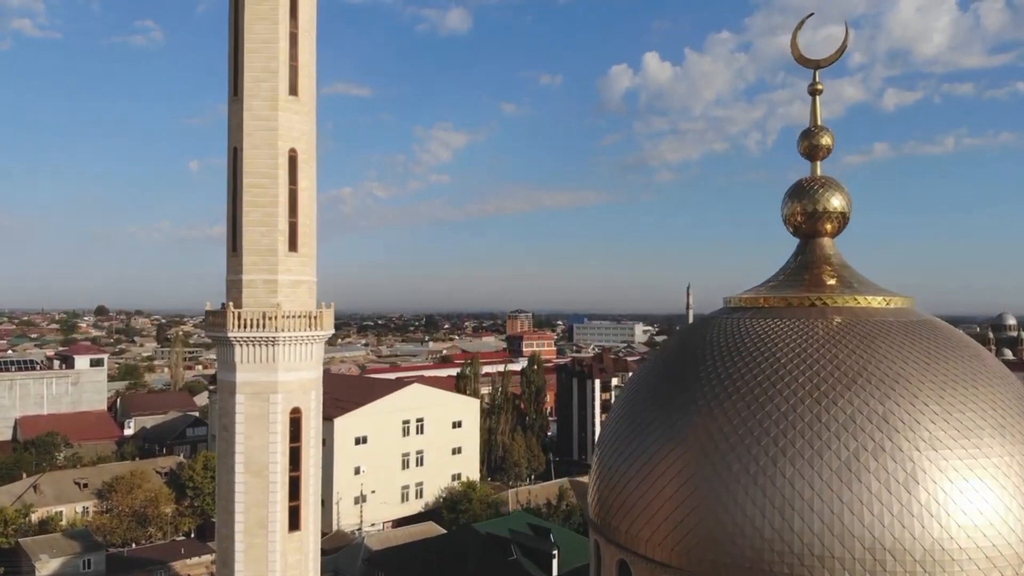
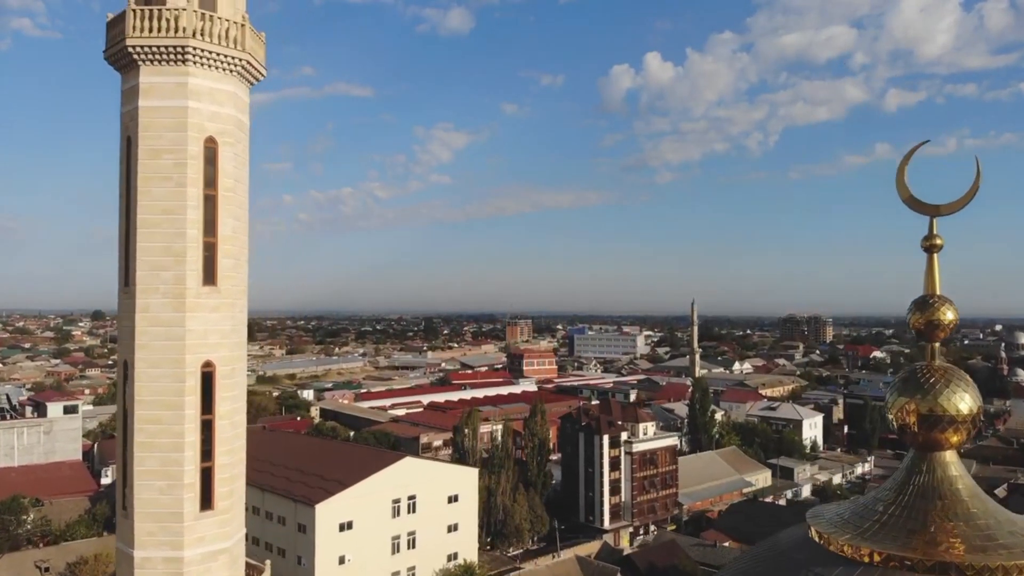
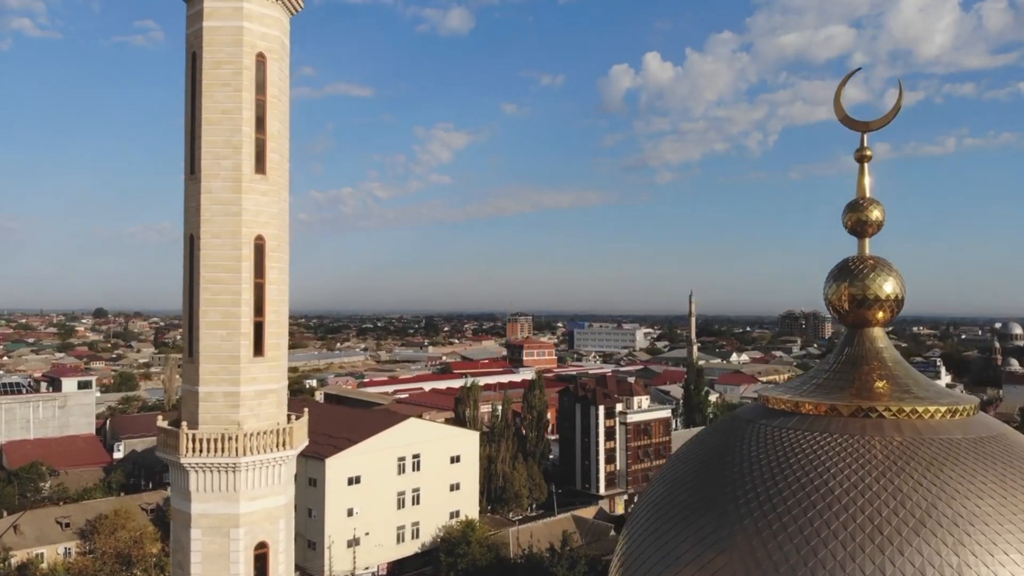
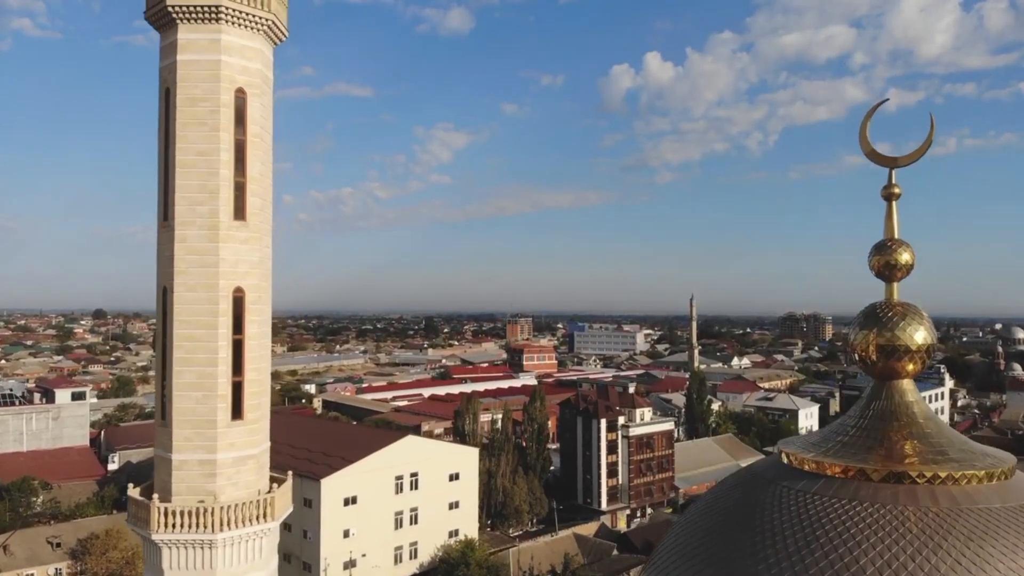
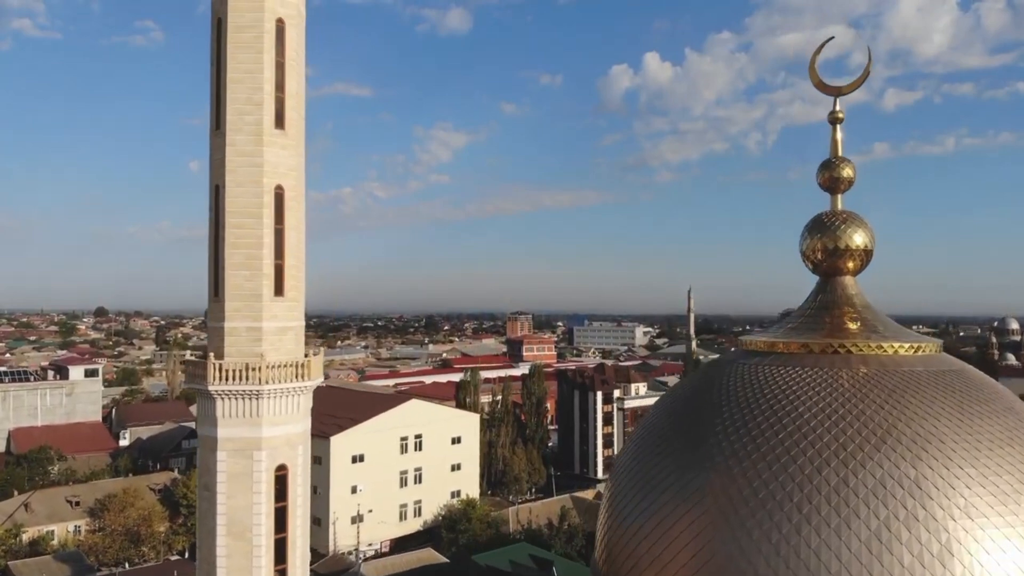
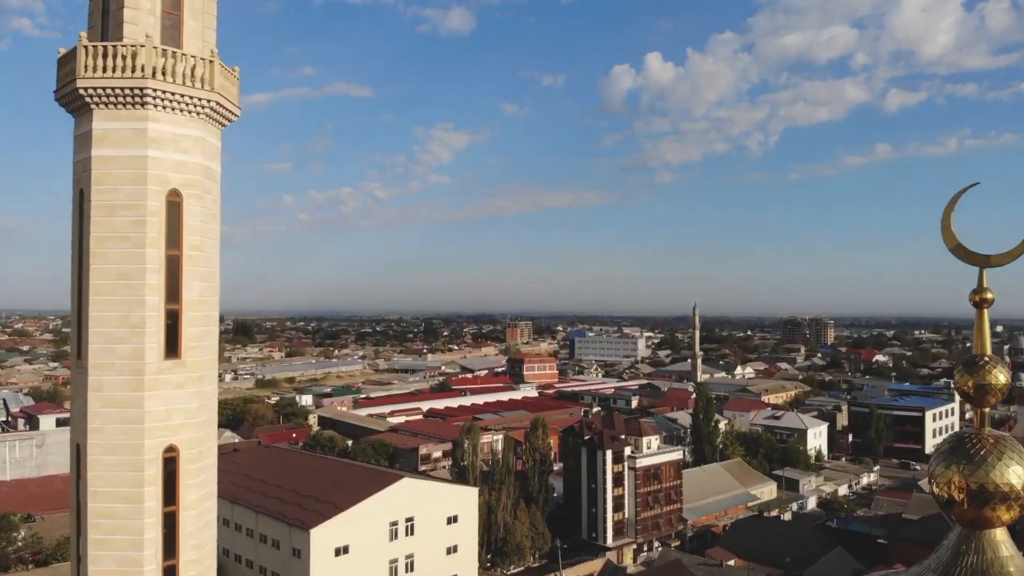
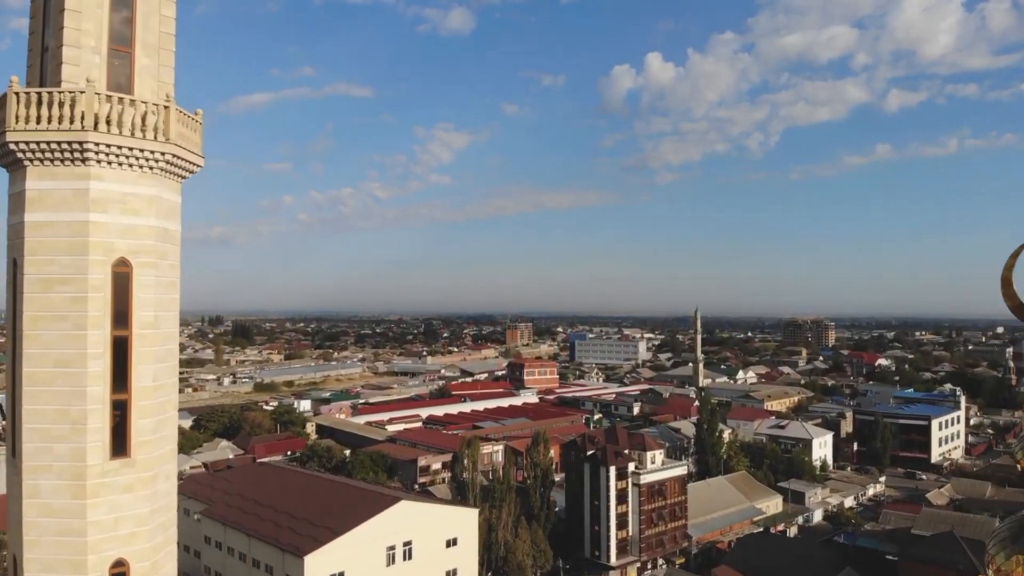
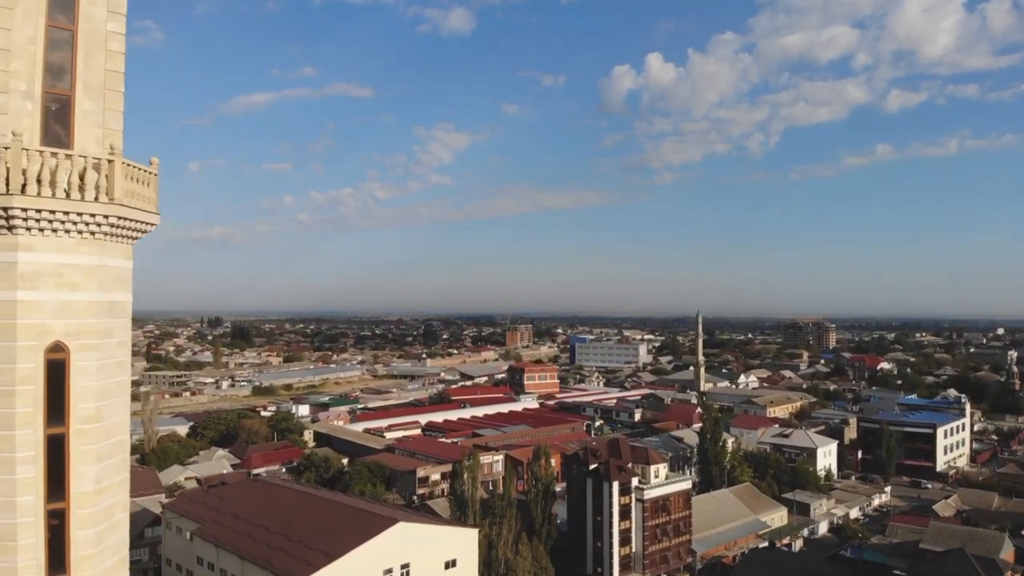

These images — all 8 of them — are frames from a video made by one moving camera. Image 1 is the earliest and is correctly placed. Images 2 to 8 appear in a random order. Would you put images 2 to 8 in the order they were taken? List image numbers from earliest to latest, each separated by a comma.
5, 3, 4, 2, 6, 7, 8
